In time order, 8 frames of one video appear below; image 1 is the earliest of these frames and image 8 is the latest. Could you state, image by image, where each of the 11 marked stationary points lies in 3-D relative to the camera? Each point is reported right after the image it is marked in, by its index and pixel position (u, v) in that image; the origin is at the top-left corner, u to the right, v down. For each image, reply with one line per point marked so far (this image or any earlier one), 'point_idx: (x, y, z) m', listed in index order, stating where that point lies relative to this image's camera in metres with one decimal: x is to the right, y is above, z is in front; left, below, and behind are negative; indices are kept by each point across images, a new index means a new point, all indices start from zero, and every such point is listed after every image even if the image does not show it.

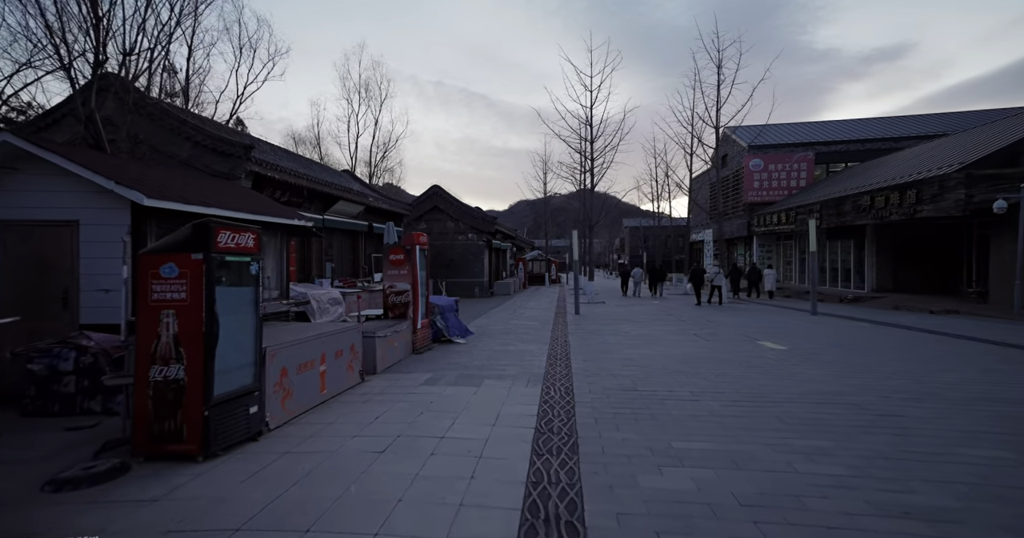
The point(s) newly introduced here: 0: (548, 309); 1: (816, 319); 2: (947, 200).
0: (+1.3, -1.4, +16.8) m
1: (+7.9, -1.3, +12.3) m
2: (+12.2, +1.9, +13.1) m
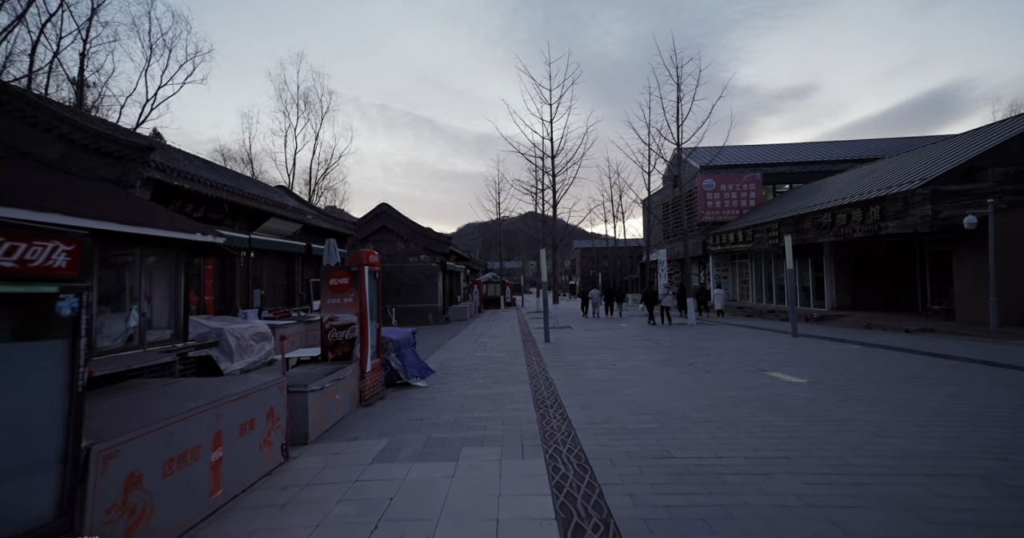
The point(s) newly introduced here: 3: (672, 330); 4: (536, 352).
0: (0.0, -2.2, +15.3) m
1: (+7.1, -1.8, +11.5) m
2: (+11.1, +1.5, +13.0) m
3: (+5.8, -2.2, +17.0) m
4: (+0.6, -2.1, +11.9) m
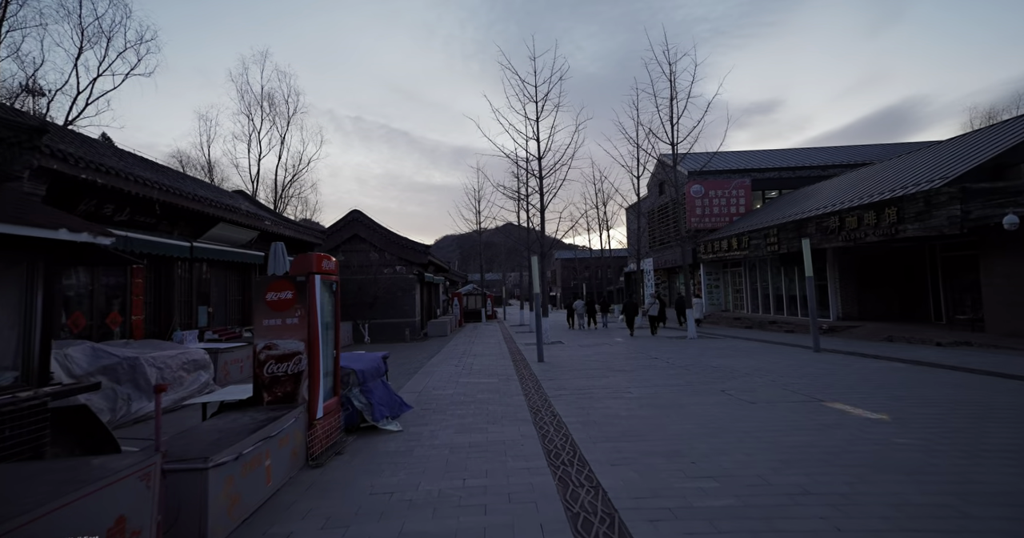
0: (-0.4, -2.5, +13.6) m
1: (+6.8, -1.9, +10.2) m
2: (+10.8, +1.3, +11.9) m
3: (+5.3, -2.5, +15.6) m
4: (+0.4, -2.3, +10.2) m
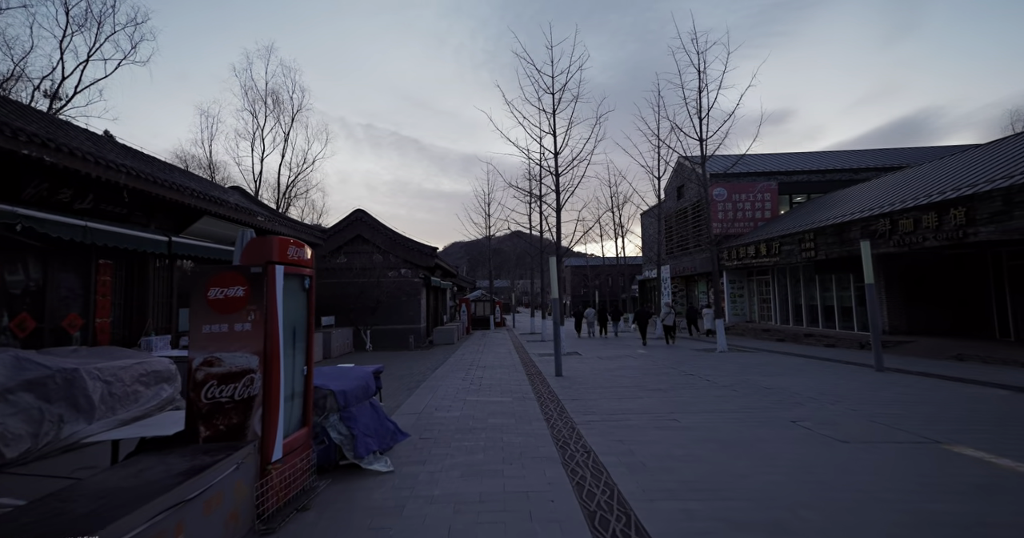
0: (0.0, -2.6, +12.2) m
1: (+7.1, -2.0, +8.6) m
2: (+11.2, +1.1, +10.3) m
3: (+5.7, -2.7, +14.1) m
4: (+0.7, -2.3, +8.8) m
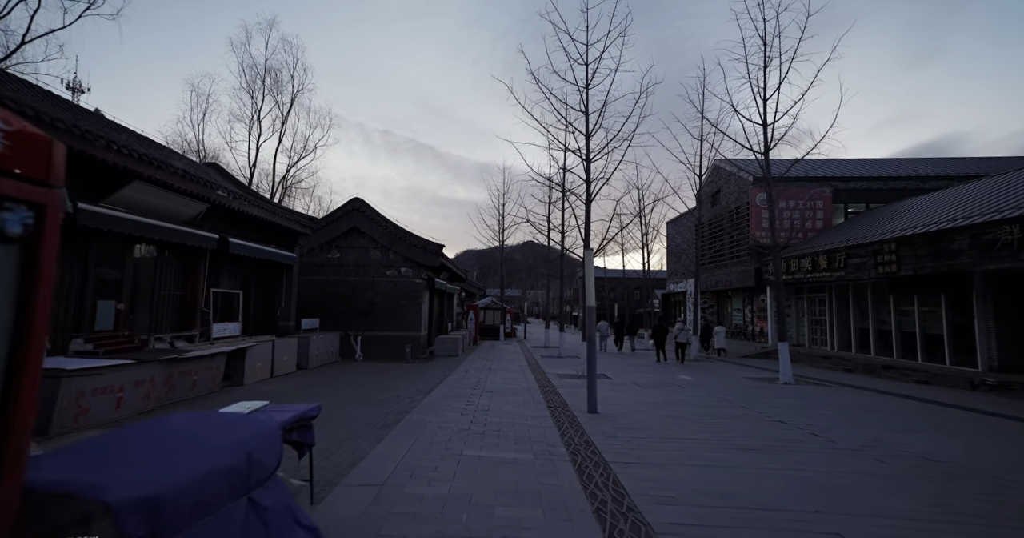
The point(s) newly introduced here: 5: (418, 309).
0: (+0.3, -2.5, +9.3) m
1: (+7.4, -2.2, +5.6) m
2: (+11.6, +0.8, +7.2) m
3: (+6.1, -2.9, +11.0) m
4: (+0.9, -2.2, +5.9) m
5: (-3.6, -1.5, +17.6) m
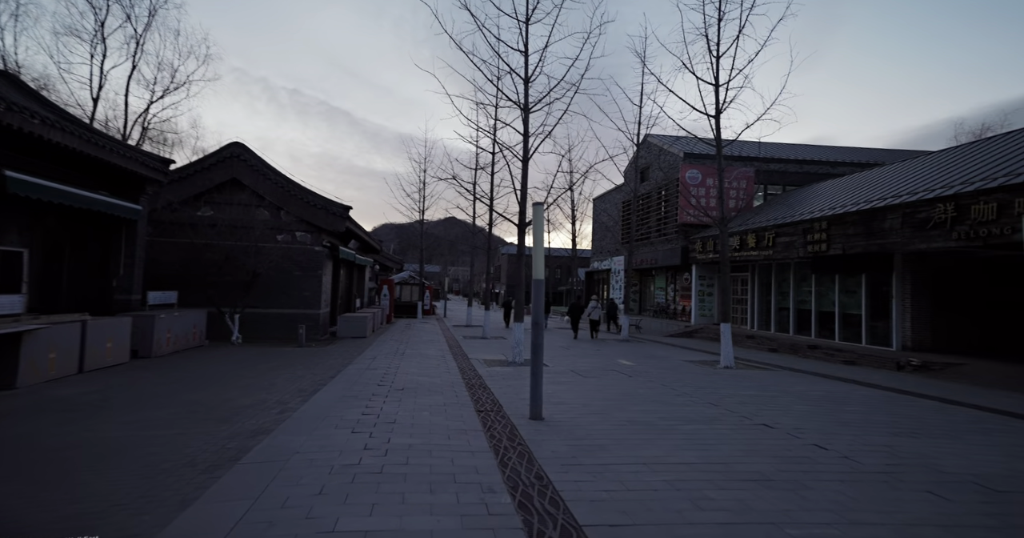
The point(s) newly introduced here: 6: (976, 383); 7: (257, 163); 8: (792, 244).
0: (-1.0, -1.9, +7.1) m
1: (+6.7, -1.9, +4.6) m
2: (+10.6, +1.0, +6.8) m
3: (+4.4, -2.4, +9.8) m
4: (+0.2, -1.8, +3.8) m
5: (-6.2, -0.4, +14.6) m
6: (+11.5, -2.8, +11.7) m
7: (-8.0, +3.3, +14.6) m
8: (+10.7, +0.9, +18.0) m
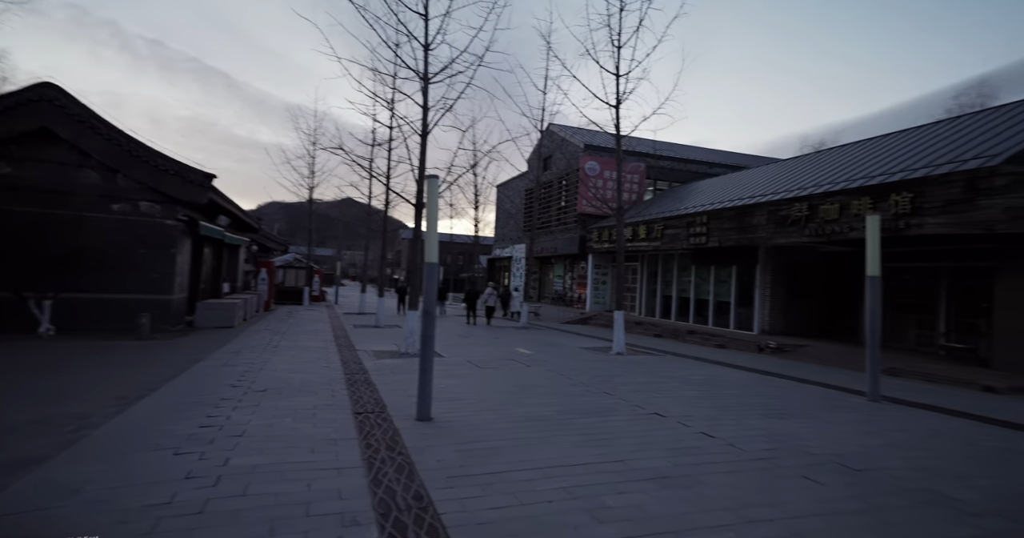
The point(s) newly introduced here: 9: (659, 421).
0: (-2.5, -1.7, +6.1) m
1: (+5.5, -1.8, +5.3) m
2: (+9.0, +1.1, +8.2) m
3: (+2.2, -2.1, +9.9) m
4: (-0.6, -1.7, +3.2) m
5: (-9.1, +0.2, +12.3) m
6: (+8.7, -2.6, +13.2) m
7: (-10.7, +3.9, +11.8) m
8: (+6.7, +1.3, +19.1) m
9: (+1.9, -1.9, +6.2) m
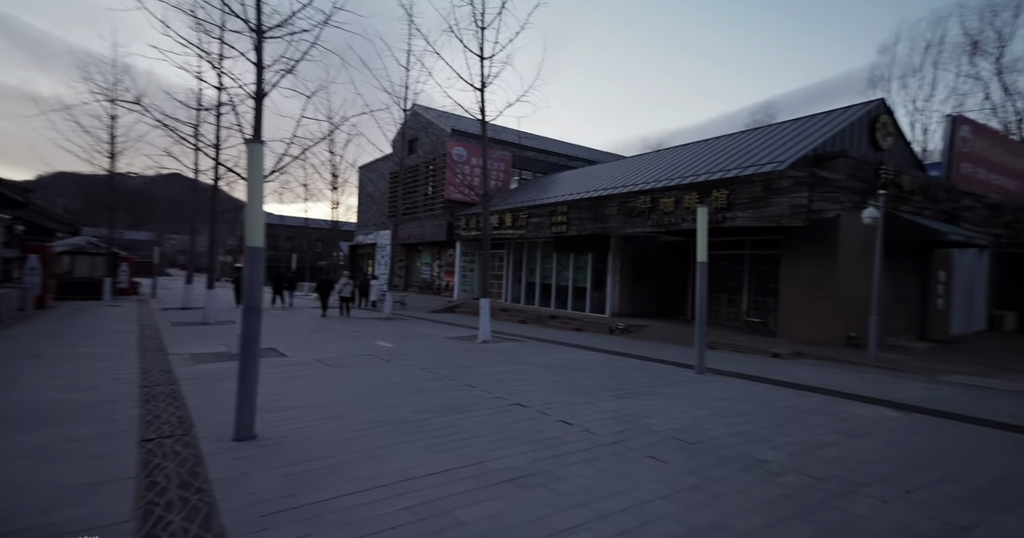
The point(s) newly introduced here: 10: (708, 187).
0: (-4.1, -1.5, +4.6) m
1: (+3.8, -1.7, +6.0) m
2: (+6.3, +1.4, +9.7) m
3: (-0.7, -1.8, +9.6) m
4: (-1.6, -1.6, +2.3) m
5: (-12.2, +0.4, +8.8) m
6: (+4.7, -2.2, +14.6) m
7: (-13.6, +4.1, +7.8) m
8: (+1.2, +1.9, +19.6) m
9: (+0.1, -1.7, +5.9) m
10: (+5.3, +2.0, +11.1) m
